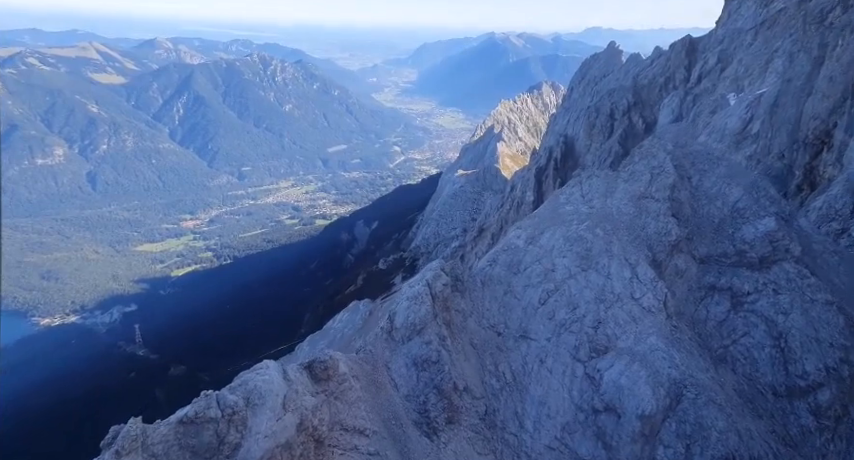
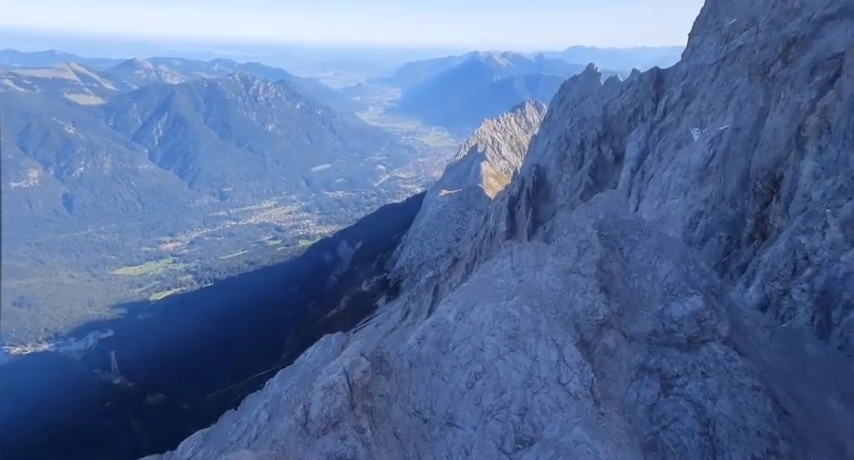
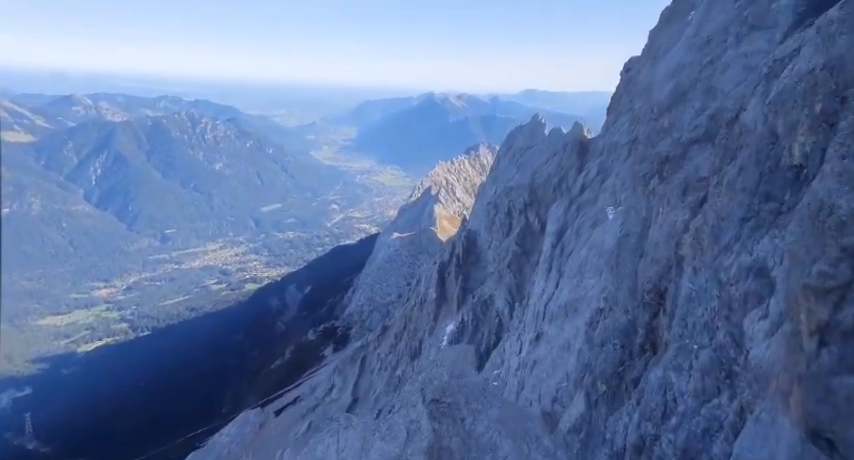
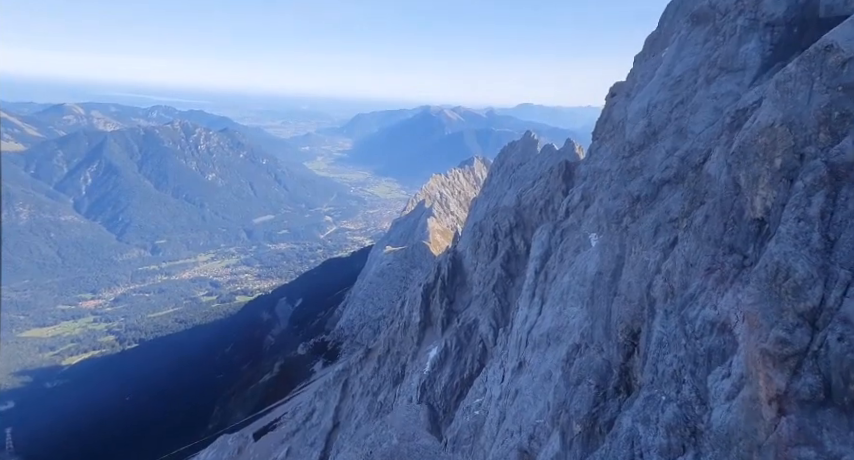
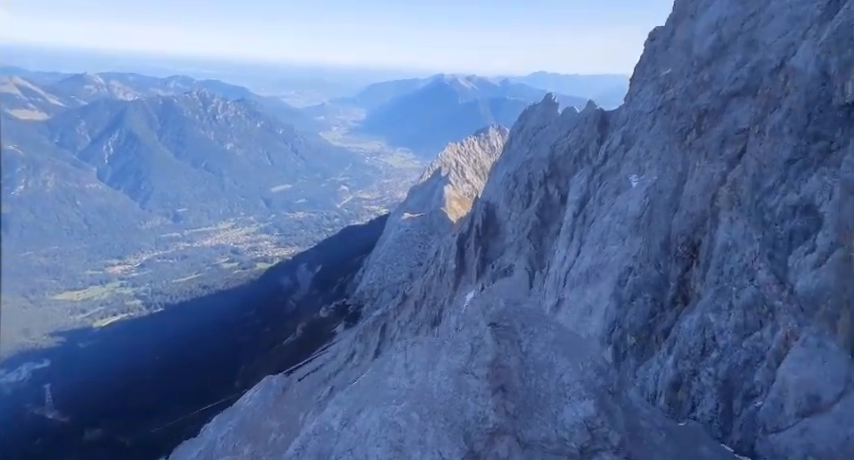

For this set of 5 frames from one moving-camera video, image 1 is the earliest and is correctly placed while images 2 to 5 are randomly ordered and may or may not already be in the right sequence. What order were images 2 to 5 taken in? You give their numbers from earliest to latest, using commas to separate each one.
2, 5, 3, 4
